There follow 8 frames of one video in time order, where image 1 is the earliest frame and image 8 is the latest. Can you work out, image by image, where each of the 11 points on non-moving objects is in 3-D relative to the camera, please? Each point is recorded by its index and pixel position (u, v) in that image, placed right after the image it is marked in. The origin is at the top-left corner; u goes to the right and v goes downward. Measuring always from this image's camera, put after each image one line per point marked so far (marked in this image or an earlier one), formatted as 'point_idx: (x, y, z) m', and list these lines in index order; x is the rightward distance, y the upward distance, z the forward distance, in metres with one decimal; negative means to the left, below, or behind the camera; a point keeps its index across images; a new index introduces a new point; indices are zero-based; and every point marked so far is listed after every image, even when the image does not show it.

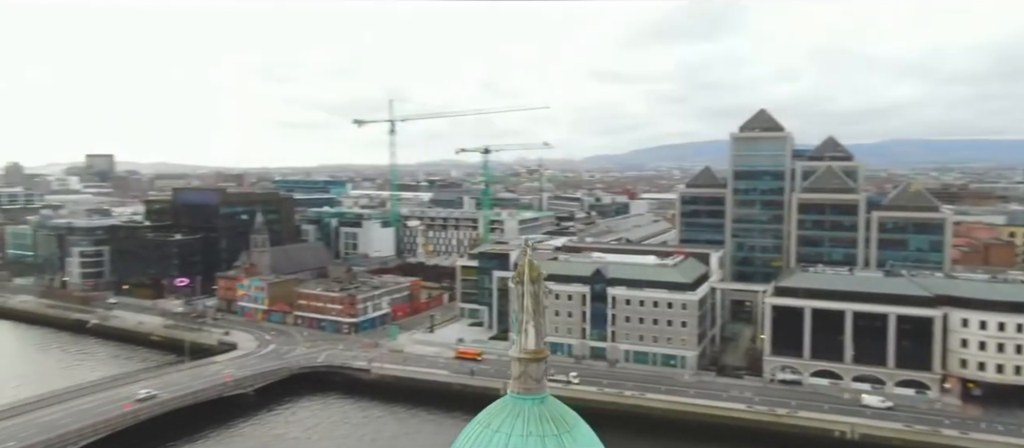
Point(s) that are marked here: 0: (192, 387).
0: (-8.2, -4.1, +19.2) m
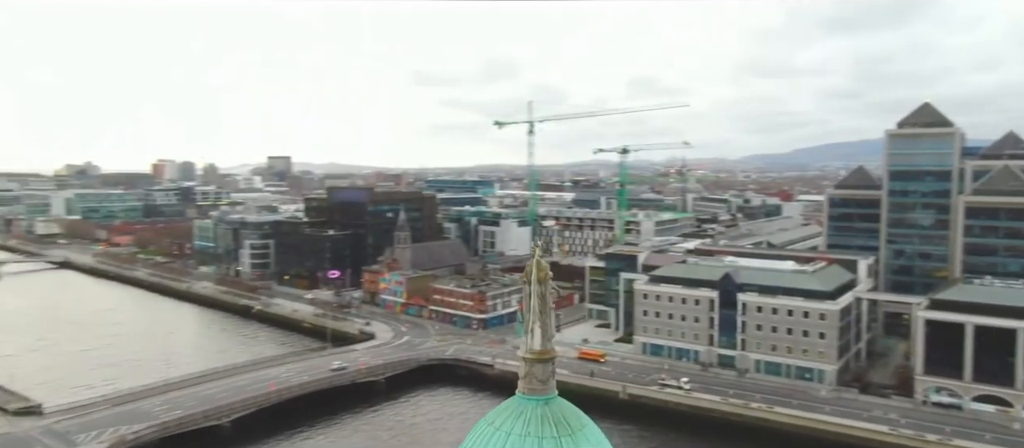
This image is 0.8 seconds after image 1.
0: (-5.1, -4.1, +21.0) m
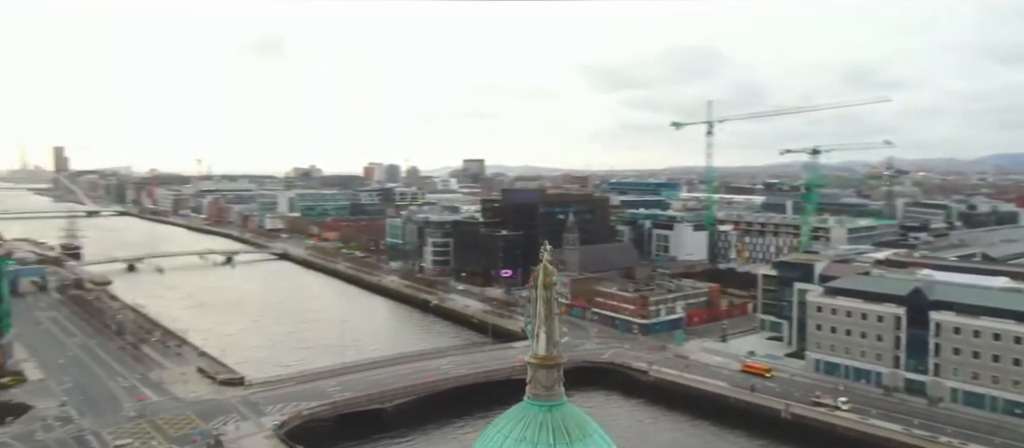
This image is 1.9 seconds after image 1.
0: (-0.7, -4.1, +21.8) m
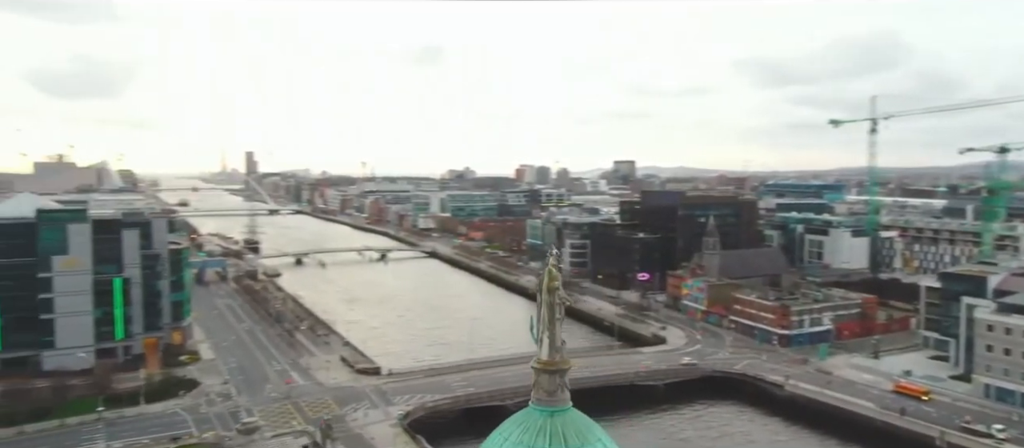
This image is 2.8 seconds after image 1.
0: (+2.8, -4.1, +21.5) m
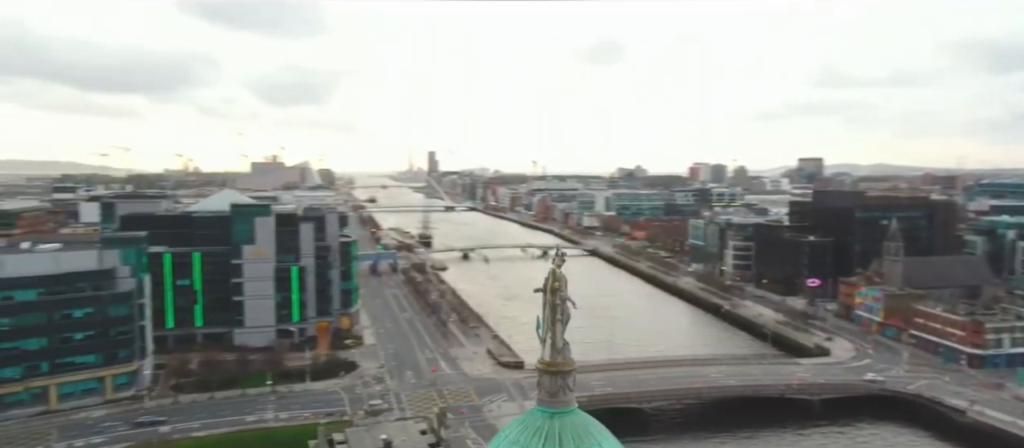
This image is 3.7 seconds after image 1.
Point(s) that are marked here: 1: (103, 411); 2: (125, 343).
0: (+6.7, -4.2, +20.2) m
1: (-9.8, -4.5, +18.3) m
2: (-9.7, -3.0, +19.2) m
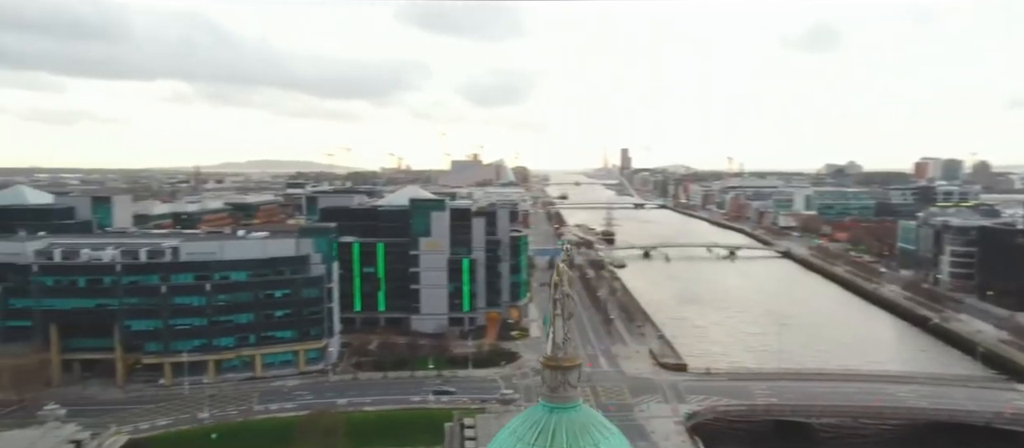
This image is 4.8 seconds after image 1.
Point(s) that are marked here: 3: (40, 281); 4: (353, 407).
0: (+10.4, -4.2, +17.9) m
1: (-5.9, -4.3, +20.8) m
2: (-5.6, -2.8, +21.6) m
3: (-12.3, -1.5, +19.9) m
4: (-4.0, -4.6, +19.2) m
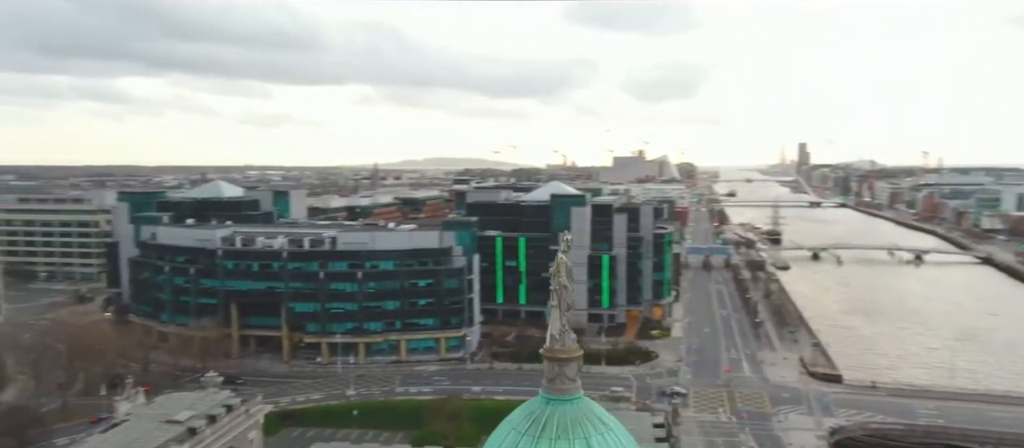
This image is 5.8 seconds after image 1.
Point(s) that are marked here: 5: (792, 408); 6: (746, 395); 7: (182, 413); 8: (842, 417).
0: (+12.8, -4.3, +15.0) m
1: (-2.2, -4.1, +21.9) m
2: (-1.6, -2.6, +22.6) m
3: (-8.6, -1.2, +22.6) m
4: (-0.7, -4.5, +19.9) m
5: (+7.0, -4.6, +19.0) m
6: (+6.1, -4.4, +19.8) m
7: (-6.6, -3.8, +15.1) m
8: (+7.6, -4.5, +18.0) m
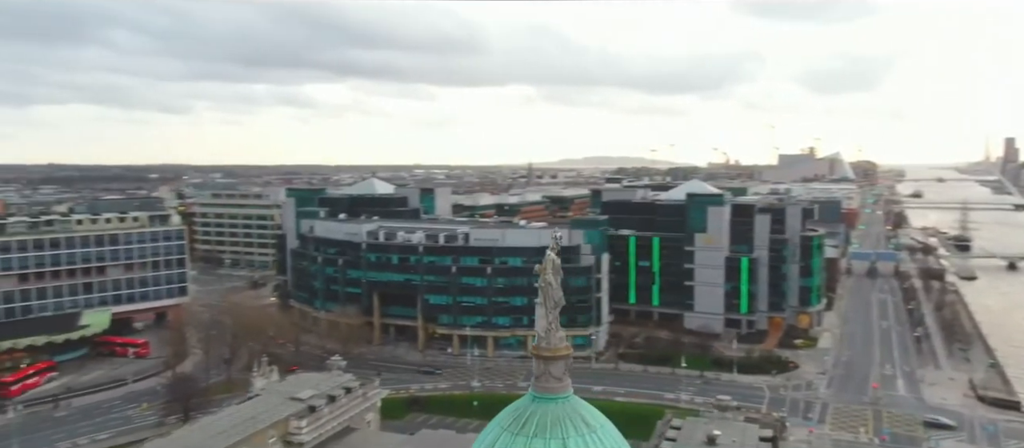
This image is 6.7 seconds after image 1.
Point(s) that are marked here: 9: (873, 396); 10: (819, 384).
0: (+14.3, -4.4, +11.6) m
1: (+1.4, -4.0, +21.9) m
2: (+2.1, -2.5, +22.4) m
3: (-4.6, -1.1, +24.1) m
4: (+2.3, -4.4, +19.5) m
5: (+9.6, -4.6, +16.8) m
6: (+8.9, -4.5, +17.8) m
7: (-4.4, -3.6, +16.3) m
8: (+10.0, -4.6, +15.7) m
9: (+9.0, -4.3, +18.9) m
10: (+7.9, -4.1, +19.7) m
